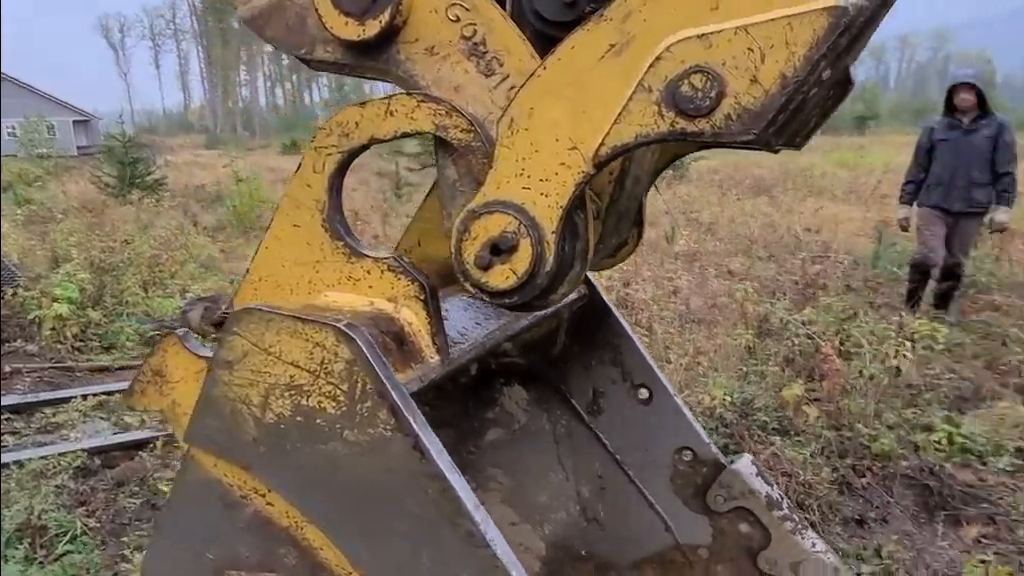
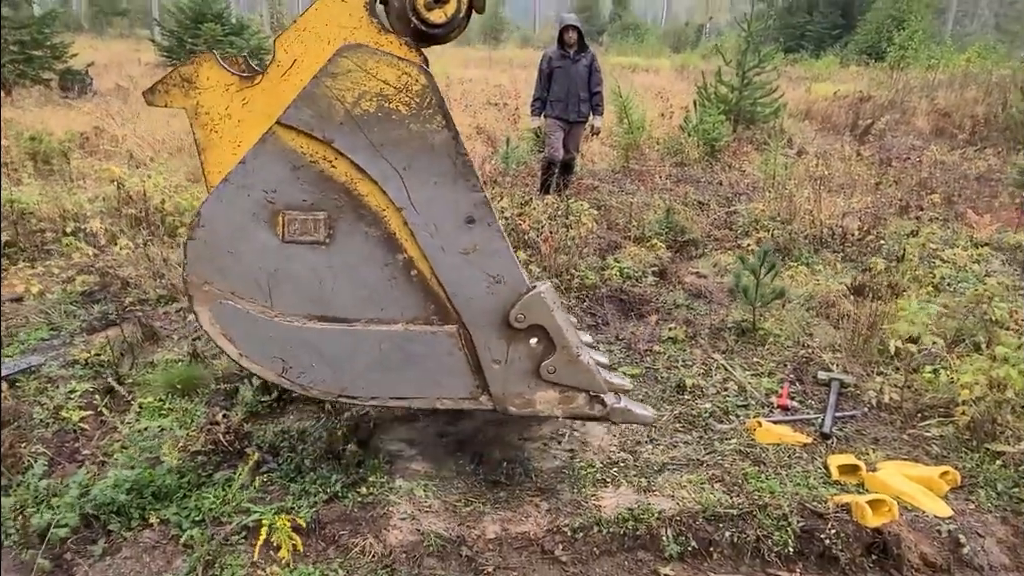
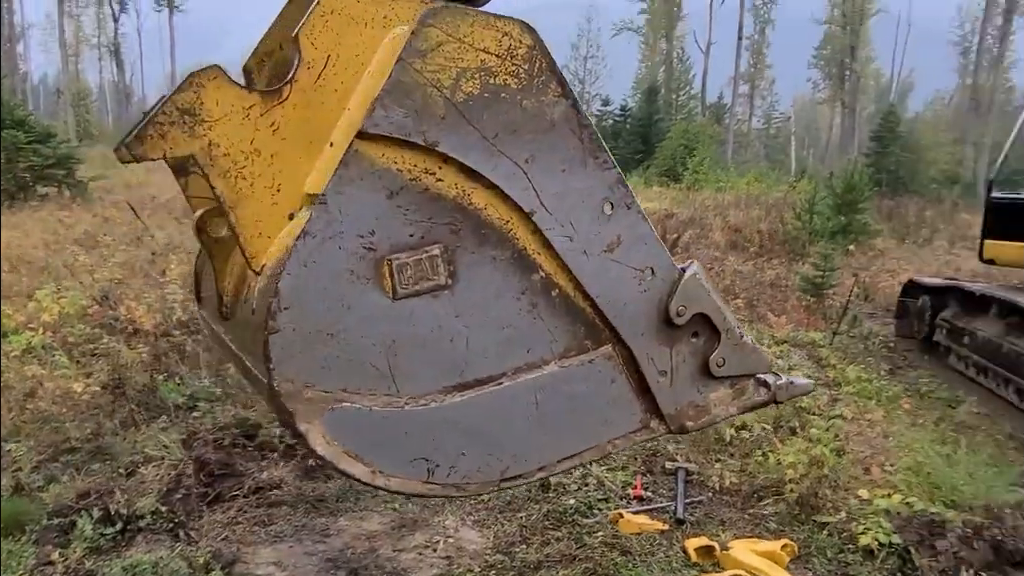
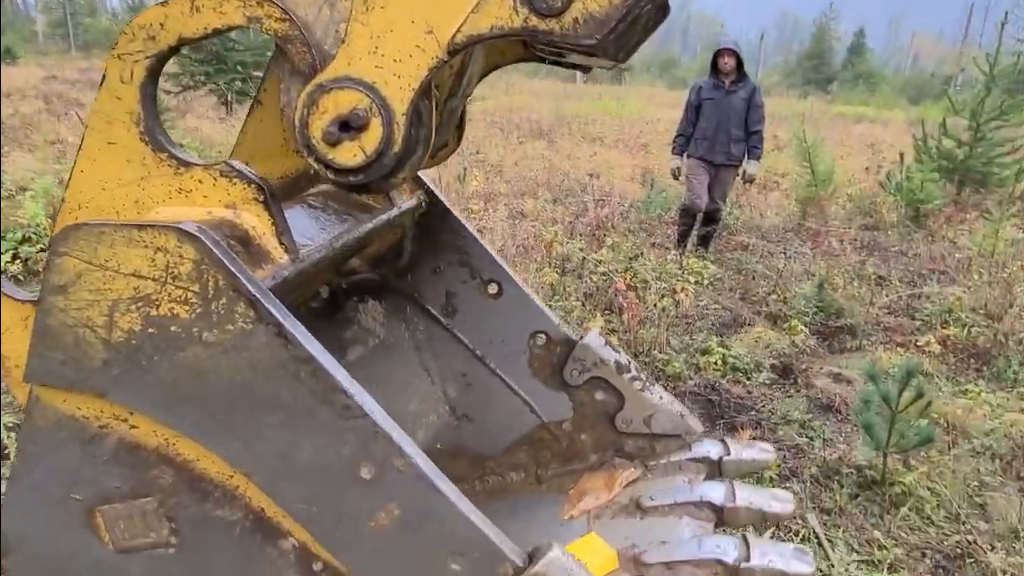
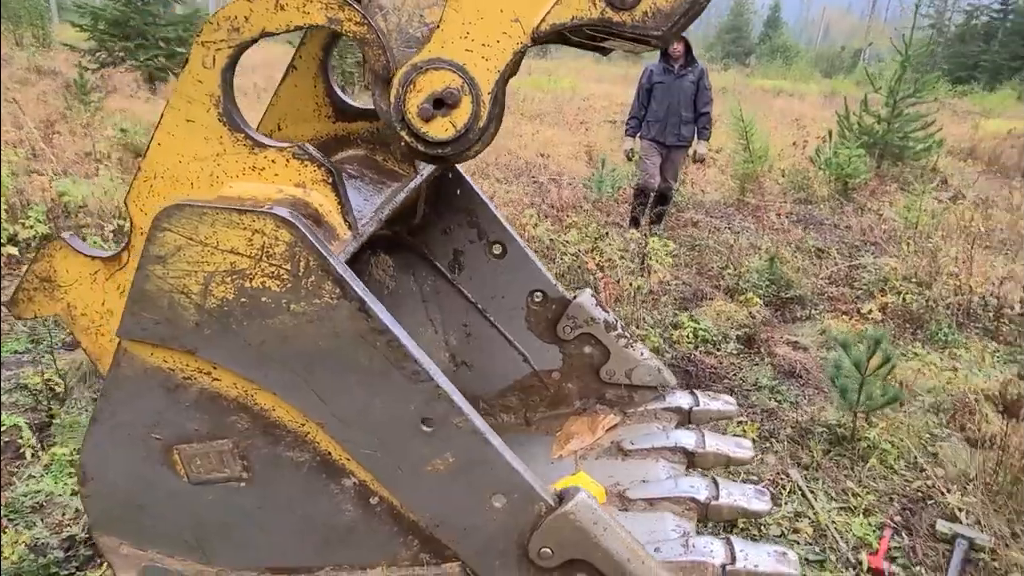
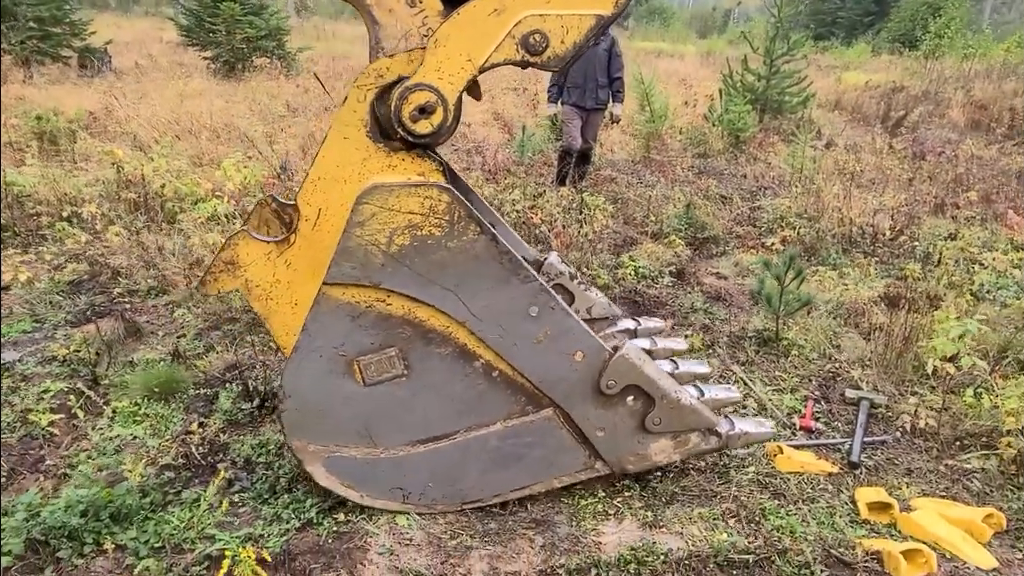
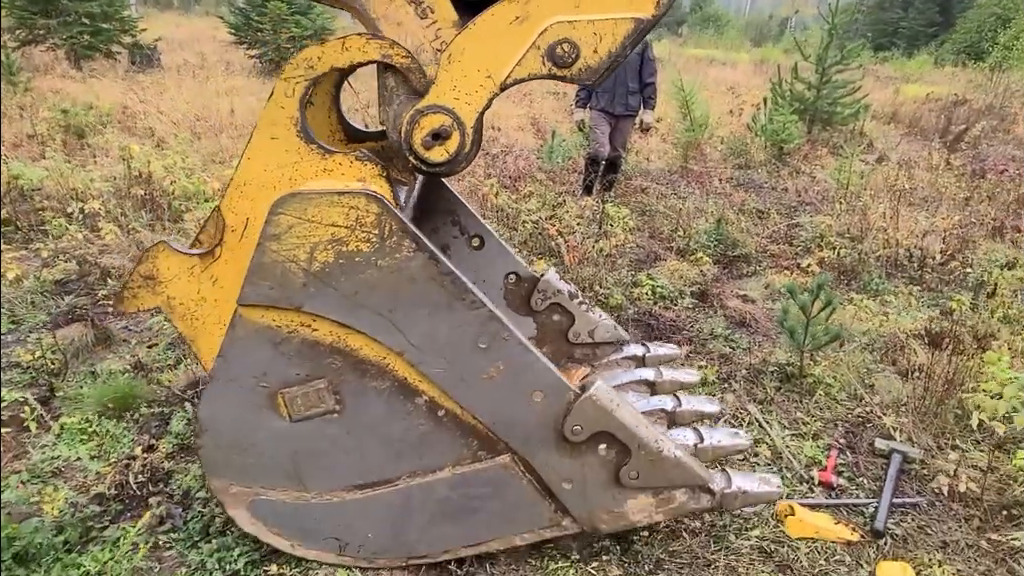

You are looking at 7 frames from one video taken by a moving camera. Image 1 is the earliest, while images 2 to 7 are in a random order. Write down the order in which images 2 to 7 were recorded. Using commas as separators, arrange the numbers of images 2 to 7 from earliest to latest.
4, 5, 7, 6, 2, 3
